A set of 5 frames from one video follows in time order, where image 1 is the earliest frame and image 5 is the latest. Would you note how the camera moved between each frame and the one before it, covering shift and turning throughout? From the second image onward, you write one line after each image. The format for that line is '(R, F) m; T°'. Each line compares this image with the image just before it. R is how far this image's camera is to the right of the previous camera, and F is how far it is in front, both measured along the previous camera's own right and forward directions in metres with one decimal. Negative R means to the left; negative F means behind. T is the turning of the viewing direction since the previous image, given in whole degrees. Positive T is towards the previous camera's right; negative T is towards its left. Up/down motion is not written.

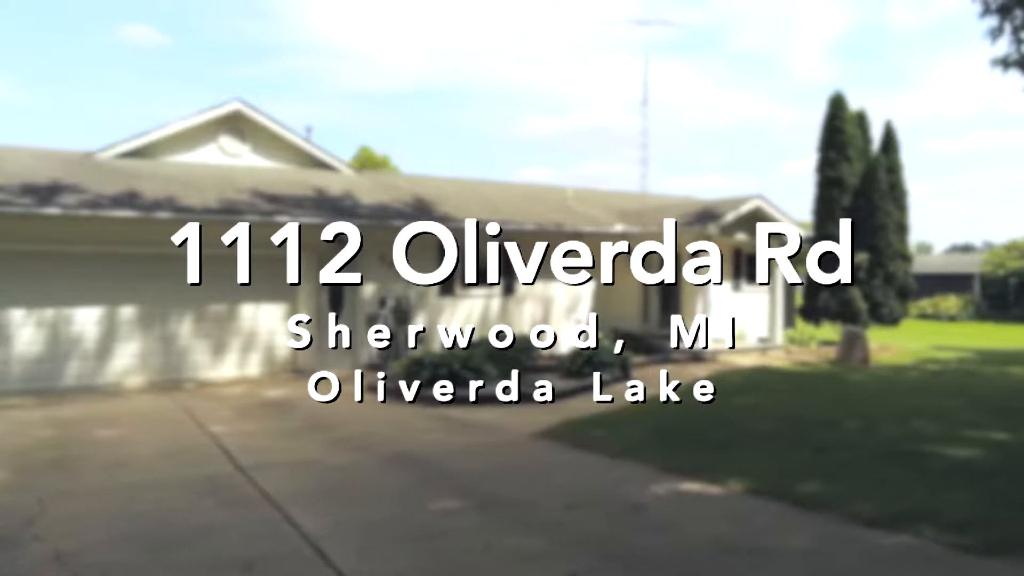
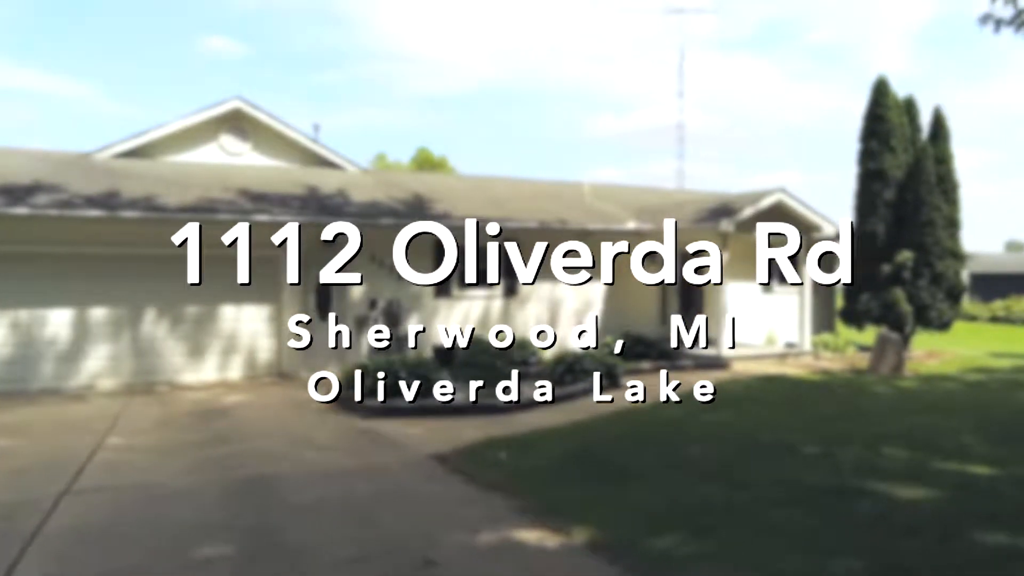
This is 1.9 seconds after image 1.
(+1.2, +0.8) m; -5°
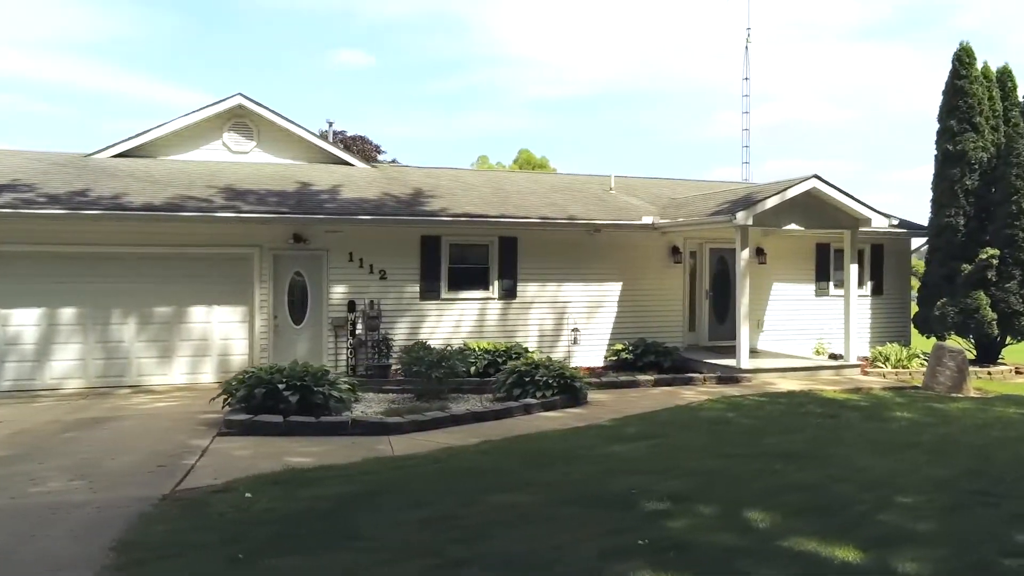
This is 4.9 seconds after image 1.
(+2.0, +1.3) m; -9°
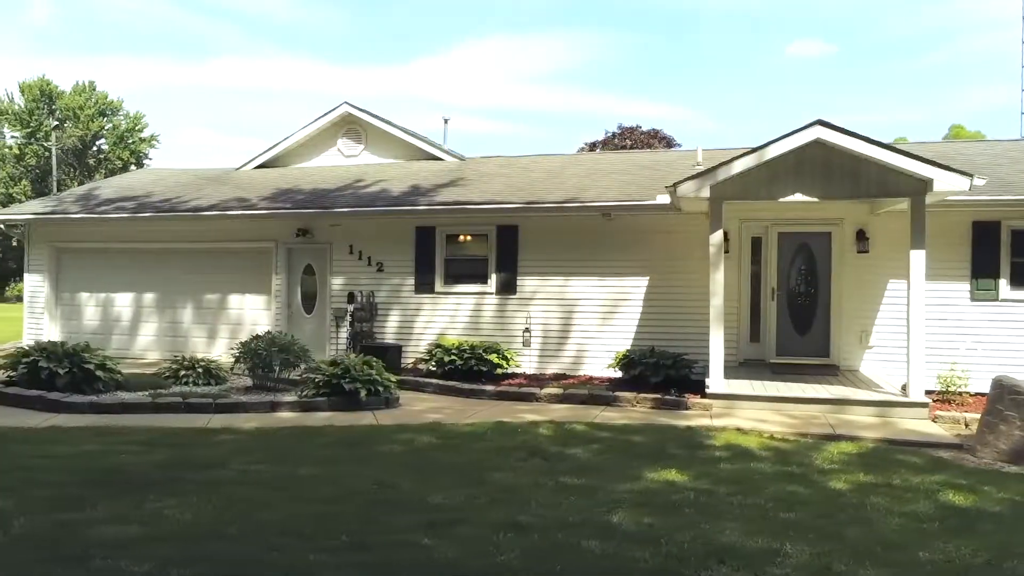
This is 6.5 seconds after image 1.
(+6.4, +3.1) m; -33°
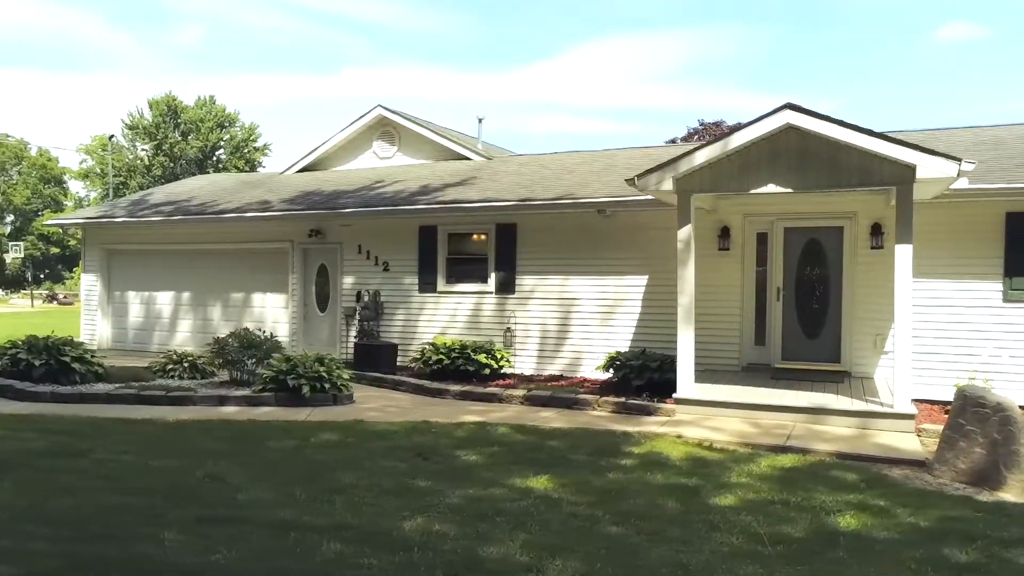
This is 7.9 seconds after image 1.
(+1.8, +0.4) m; -9°
